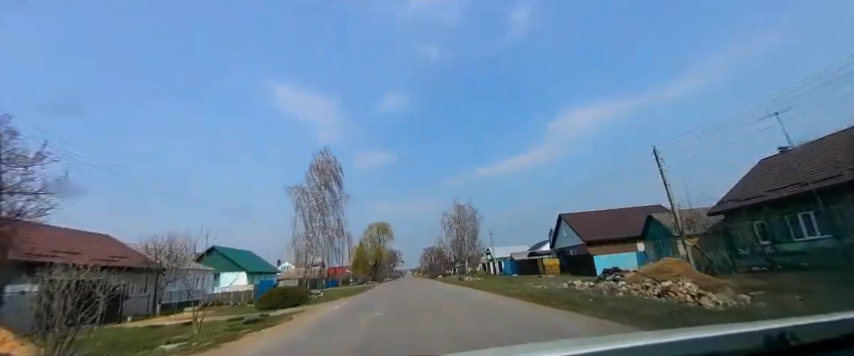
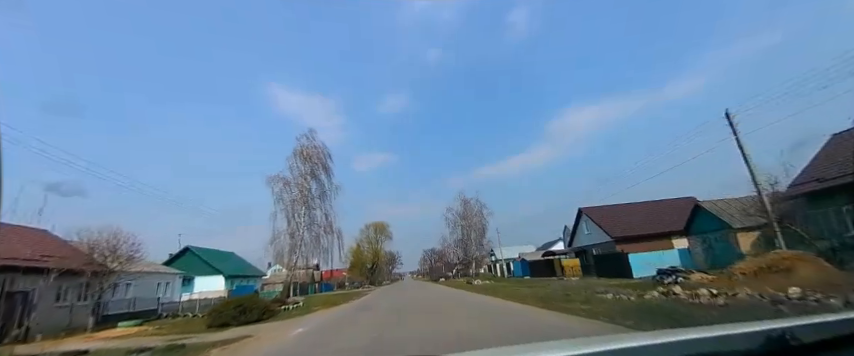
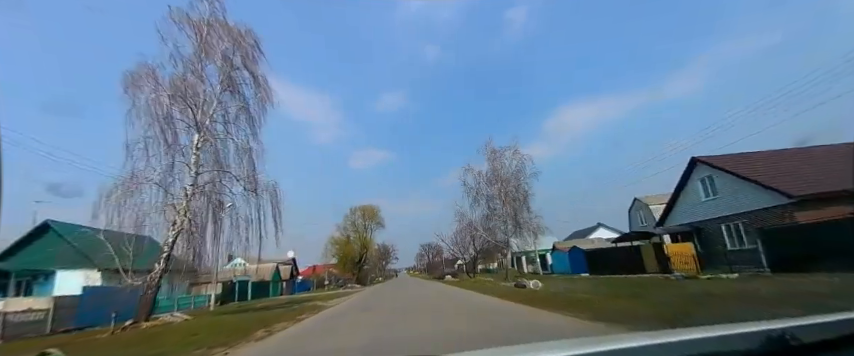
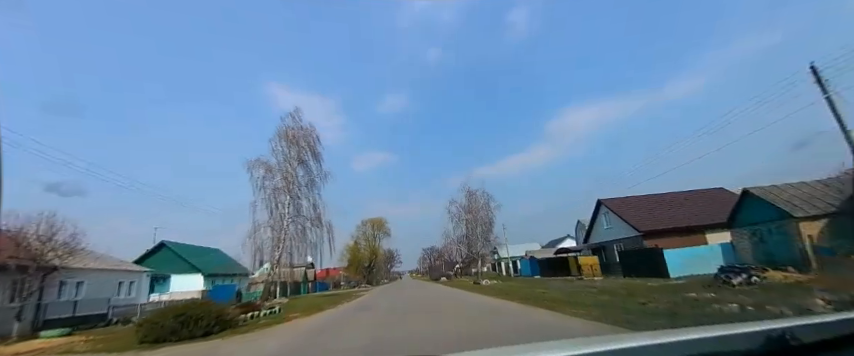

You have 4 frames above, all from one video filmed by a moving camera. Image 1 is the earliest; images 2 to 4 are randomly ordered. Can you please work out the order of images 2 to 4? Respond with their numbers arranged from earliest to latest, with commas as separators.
2, 4, 3
